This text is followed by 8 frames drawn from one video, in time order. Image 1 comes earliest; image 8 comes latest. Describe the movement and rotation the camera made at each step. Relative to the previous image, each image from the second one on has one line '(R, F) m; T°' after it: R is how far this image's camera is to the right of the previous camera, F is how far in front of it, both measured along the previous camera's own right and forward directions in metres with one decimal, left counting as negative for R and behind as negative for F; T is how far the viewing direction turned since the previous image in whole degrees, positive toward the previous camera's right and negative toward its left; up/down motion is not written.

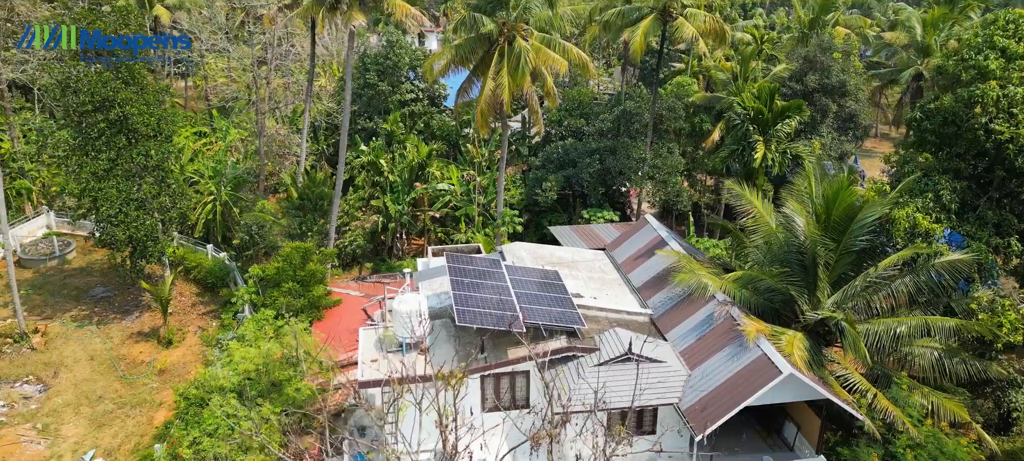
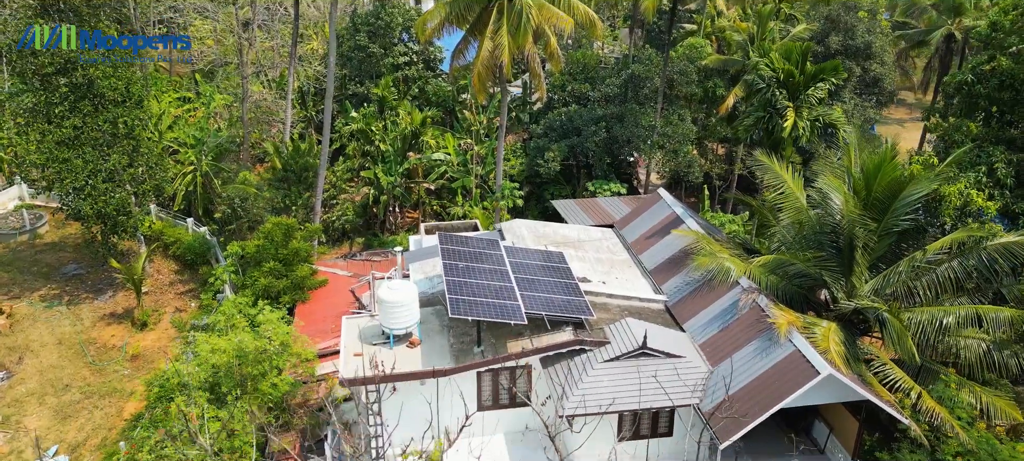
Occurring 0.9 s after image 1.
(0.0, +2.3) m; 0°
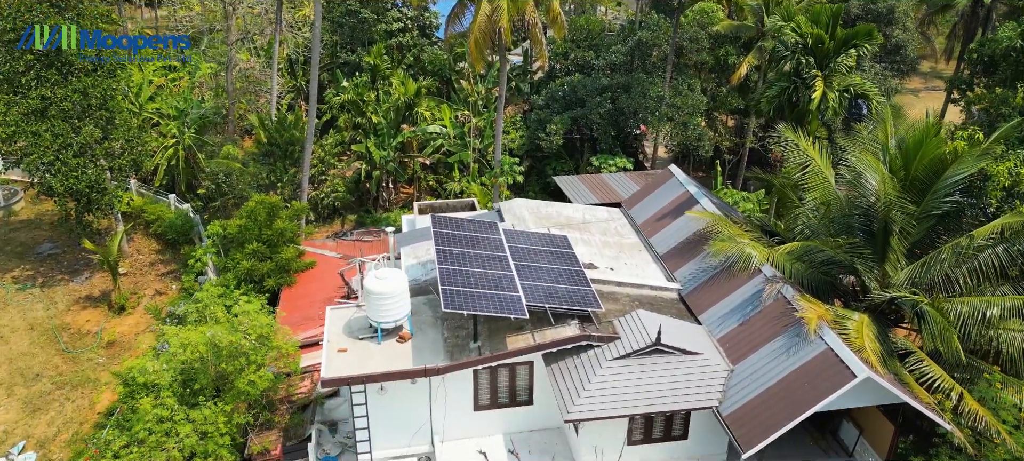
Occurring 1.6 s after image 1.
(0.0, +1.7) m; 0°
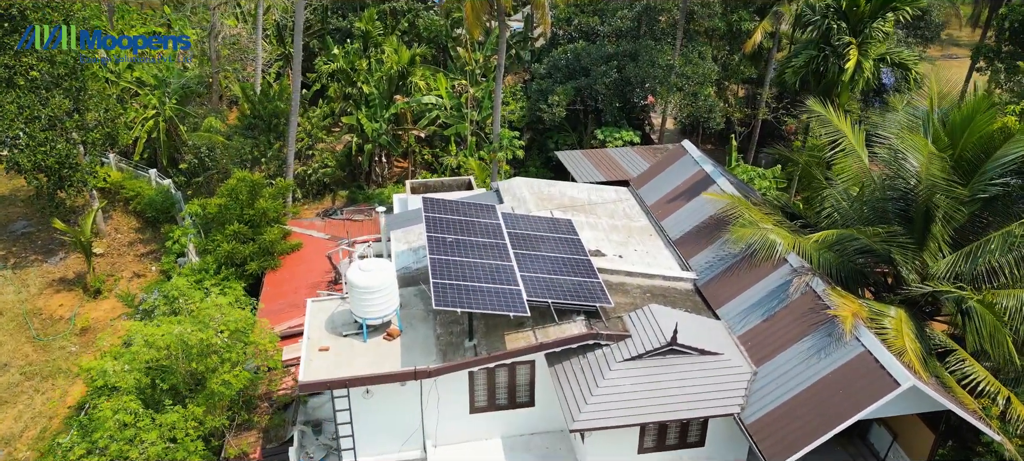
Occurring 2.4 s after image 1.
(0.0, +1.6) m; 0°
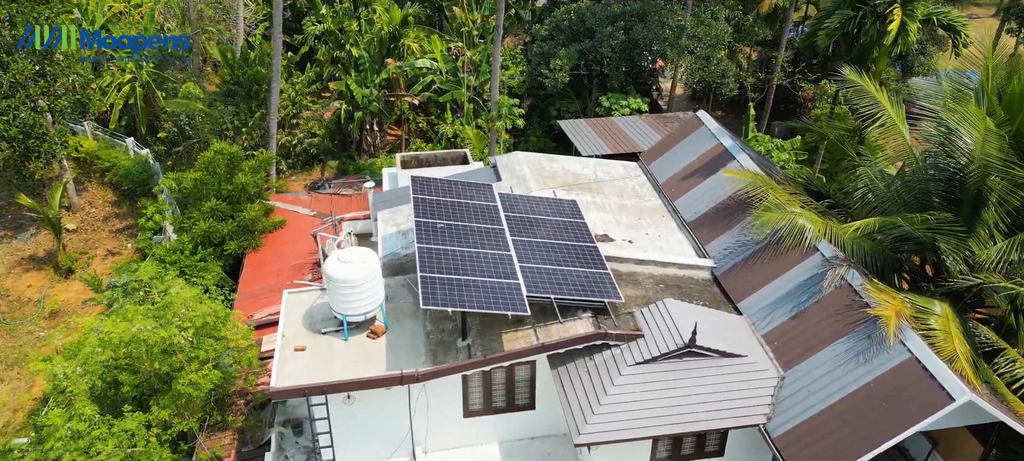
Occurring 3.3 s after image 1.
(0.0, +1.7) m; 0°
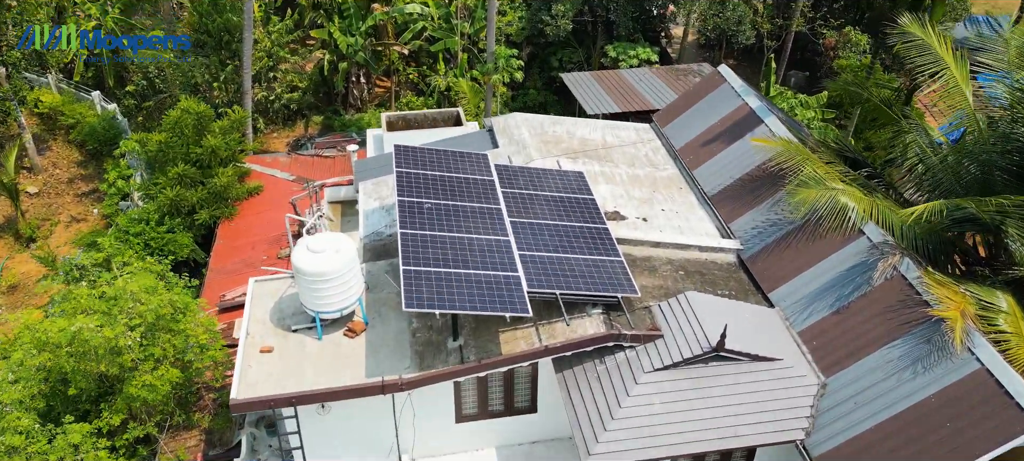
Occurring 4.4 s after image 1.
(0.0, +1.9) m; 0°
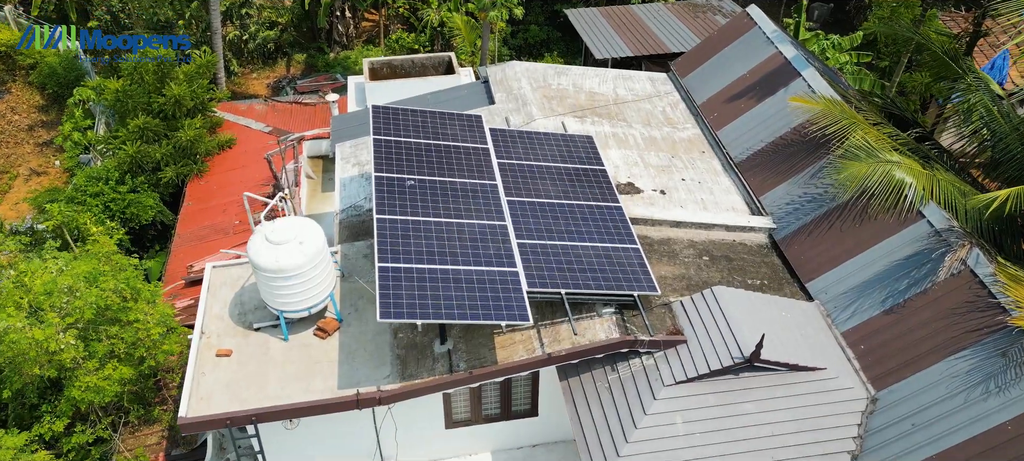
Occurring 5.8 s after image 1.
(0.0, +1.8) m; 0°
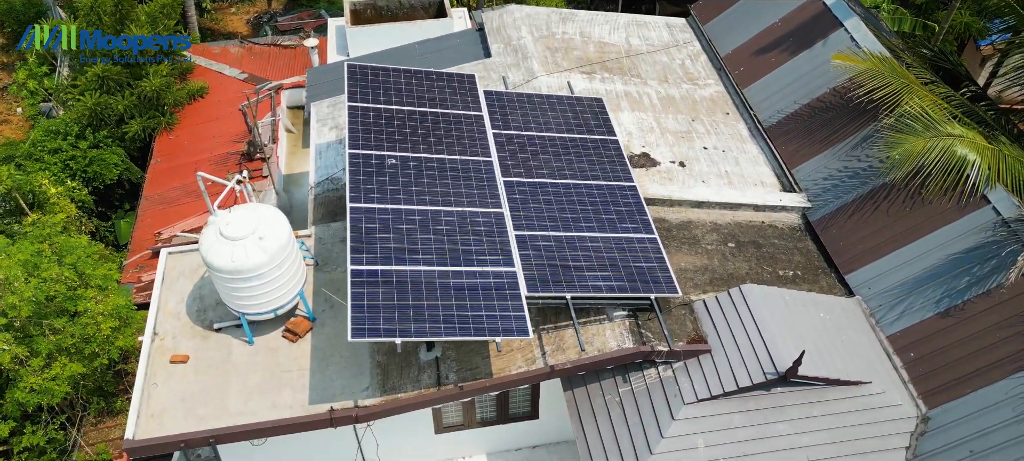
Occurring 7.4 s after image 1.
(0.0, +1.4) m; 0°
